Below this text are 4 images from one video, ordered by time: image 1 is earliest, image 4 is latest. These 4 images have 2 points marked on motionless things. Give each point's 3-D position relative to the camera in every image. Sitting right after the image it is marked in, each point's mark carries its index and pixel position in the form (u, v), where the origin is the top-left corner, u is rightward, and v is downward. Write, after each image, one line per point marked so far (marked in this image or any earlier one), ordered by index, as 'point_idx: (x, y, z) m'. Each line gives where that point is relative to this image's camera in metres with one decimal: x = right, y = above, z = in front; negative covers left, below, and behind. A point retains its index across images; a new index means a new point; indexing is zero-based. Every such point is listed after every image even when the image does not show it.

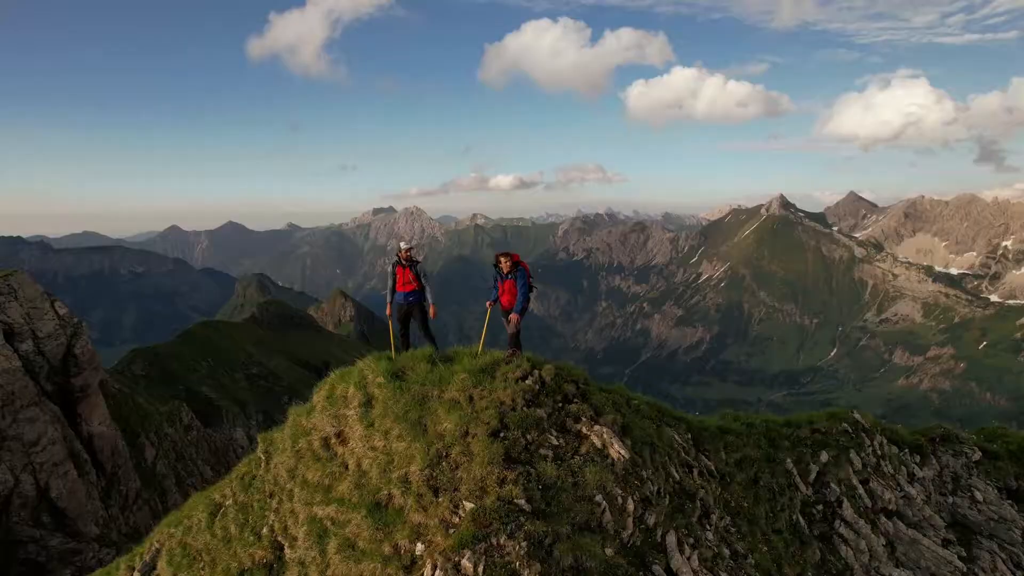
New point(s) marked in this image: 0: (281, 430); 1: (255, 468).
0: (-6.5, -4.0, +15.3) m
1: (-7.0, -4.9, +15.0) m
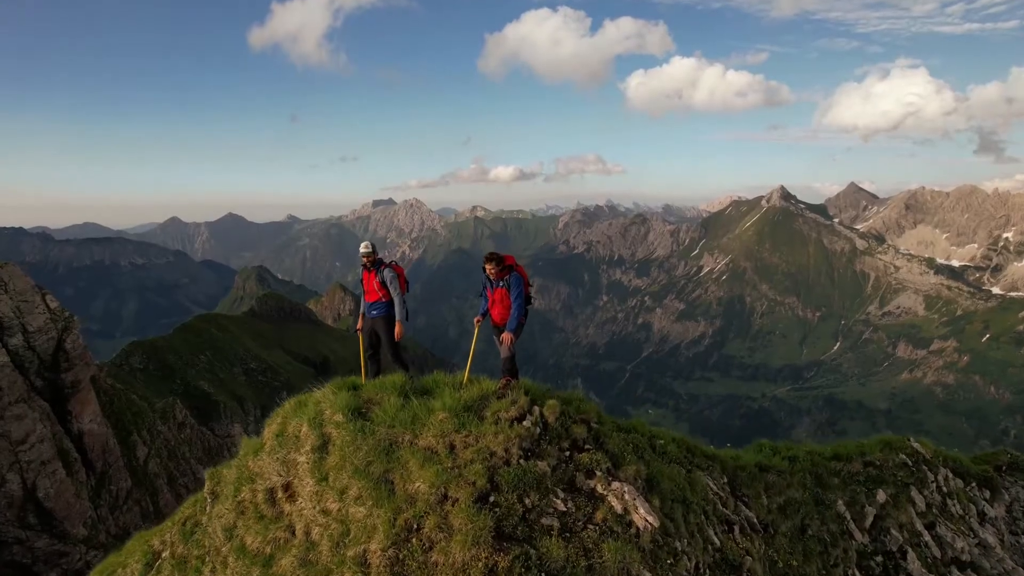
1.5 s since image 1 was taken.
0: (-6.5, -4.1, +12.7) m
1: (-7.1, -5.1, +12.5) m
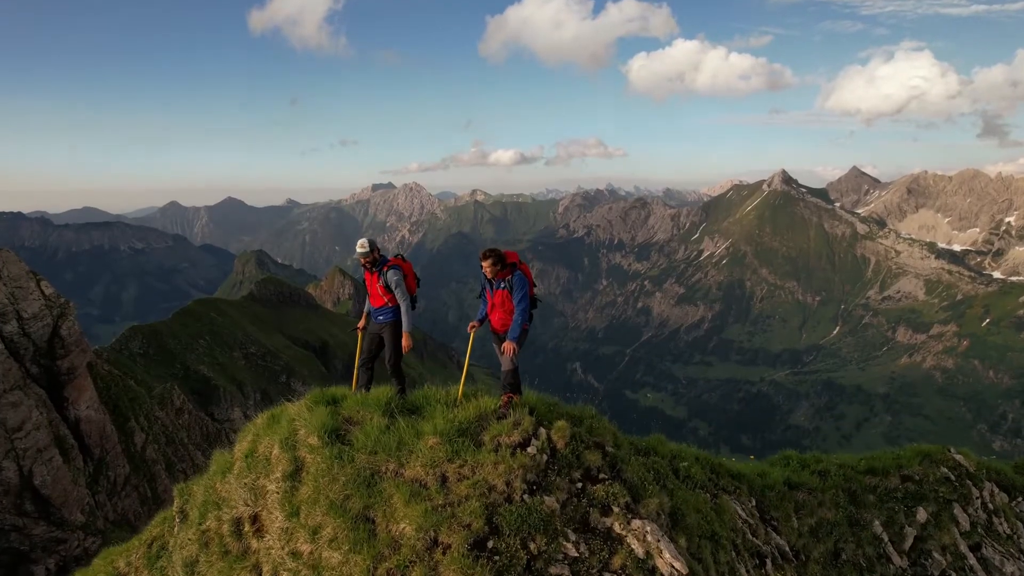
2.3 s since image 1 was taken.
0: (-6.5, -4.1, +11.4) m
1: (-7.1, -5.0, +11.3) m
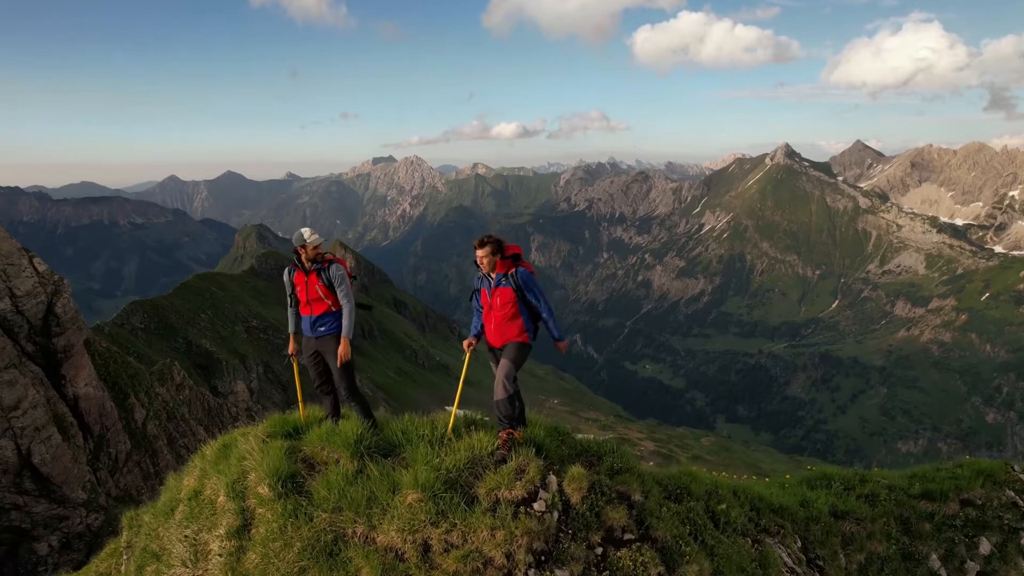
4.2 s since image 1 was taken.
0: (-6.5, -4.0, +9.9) m
1: (-7.1, -5.0, +9.8) m
